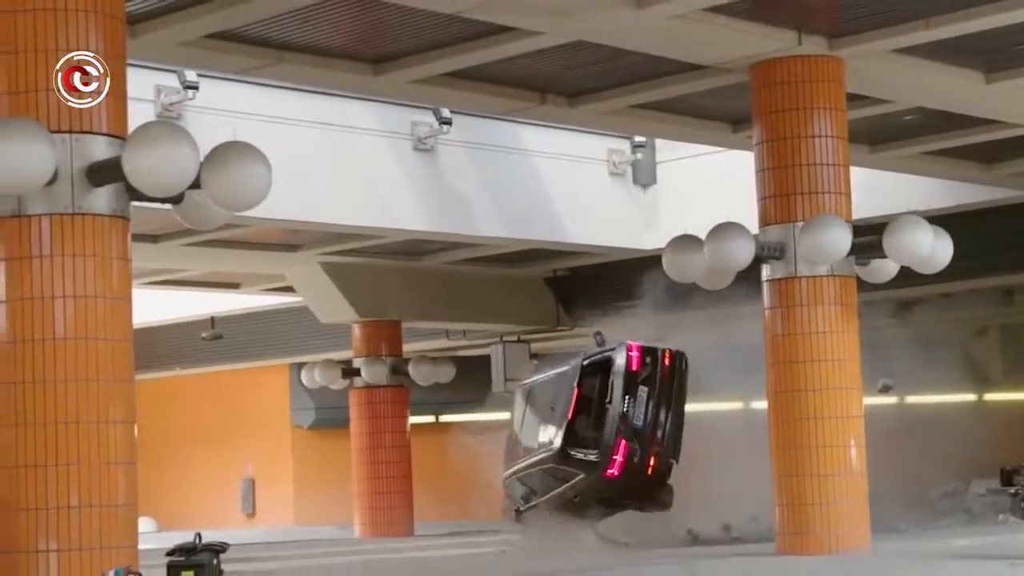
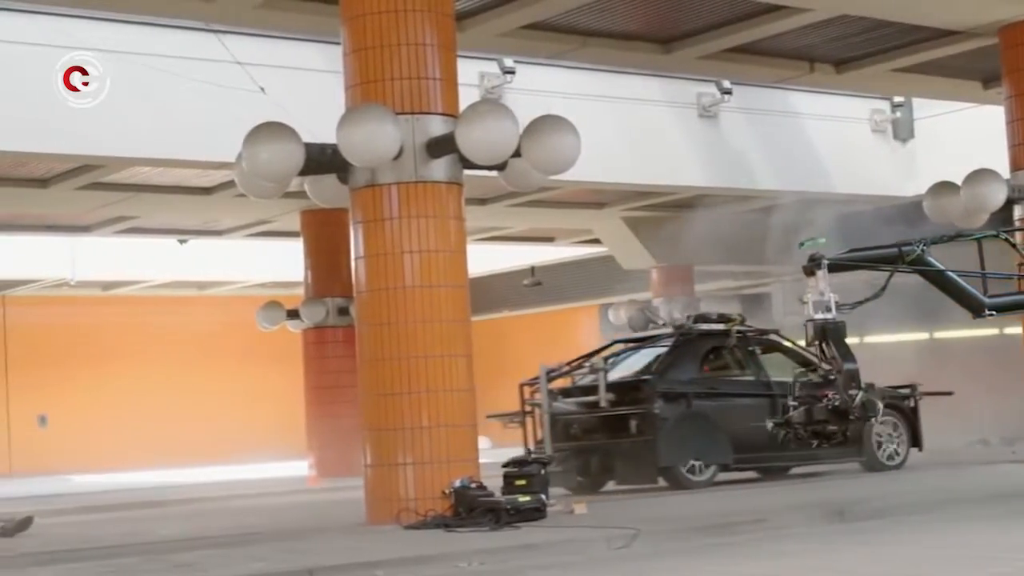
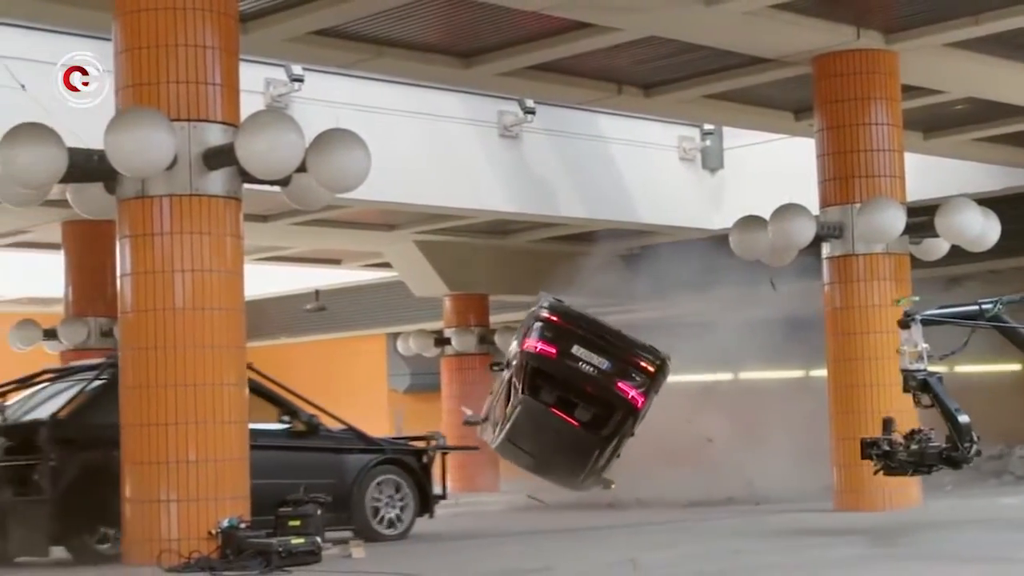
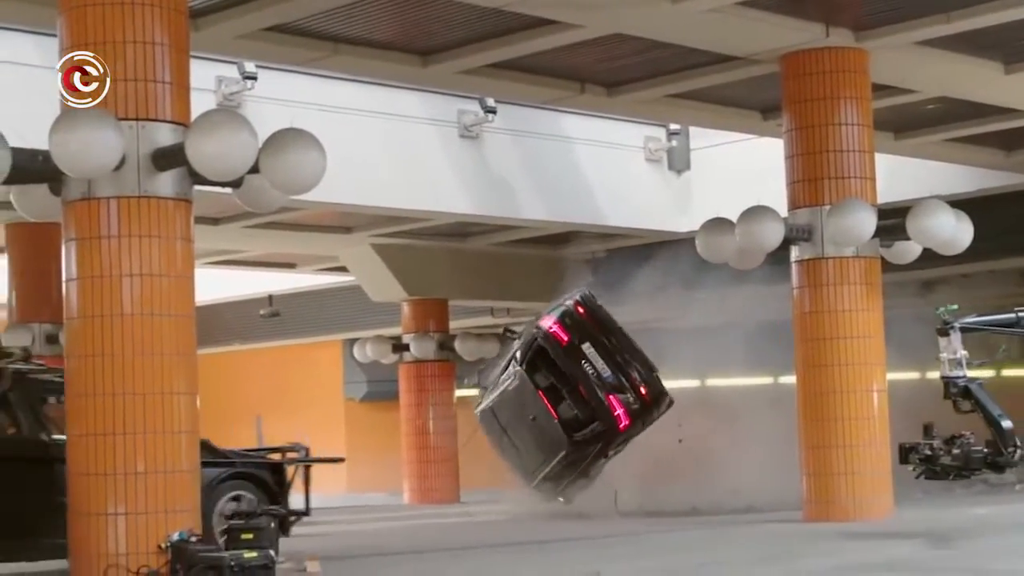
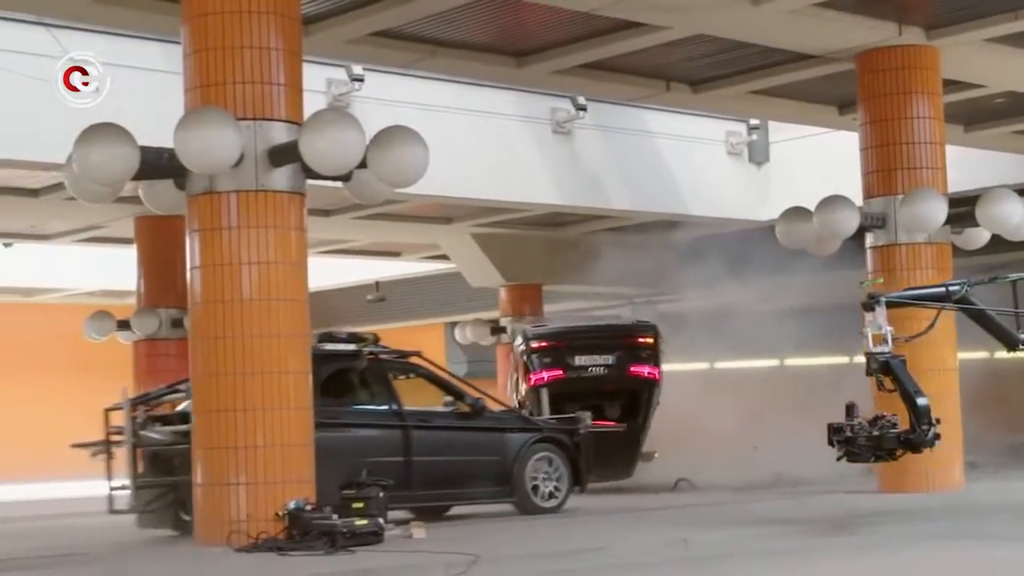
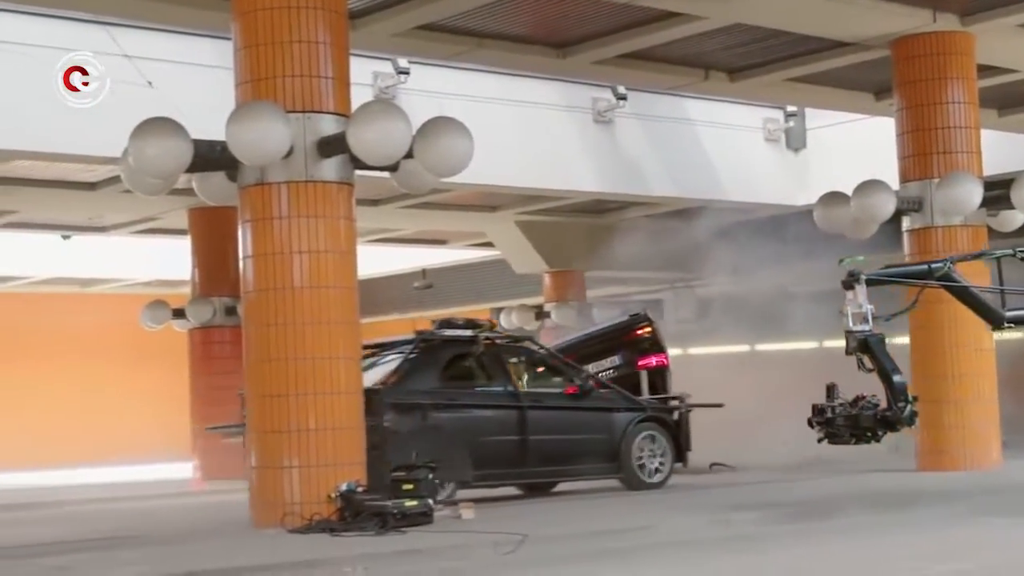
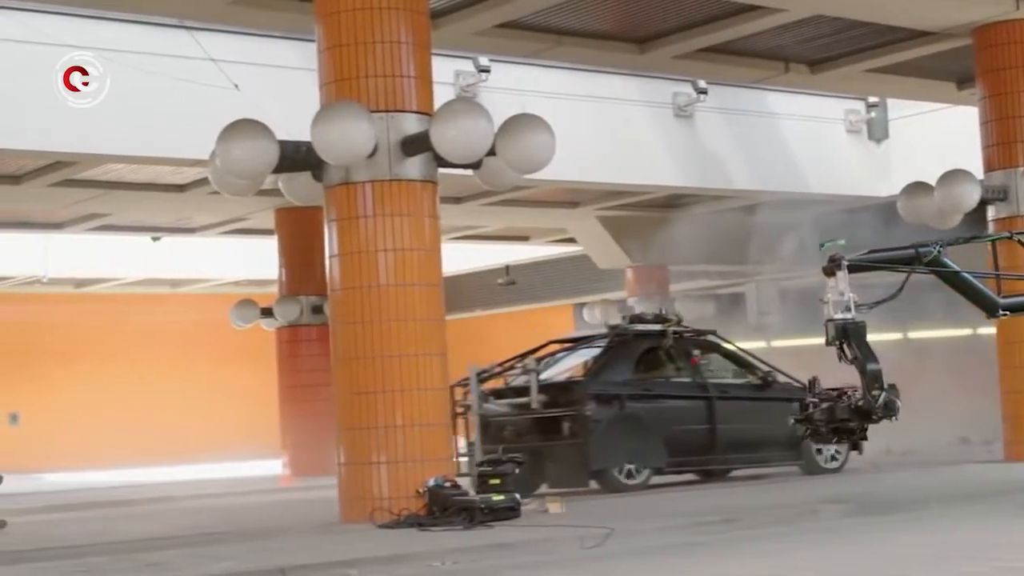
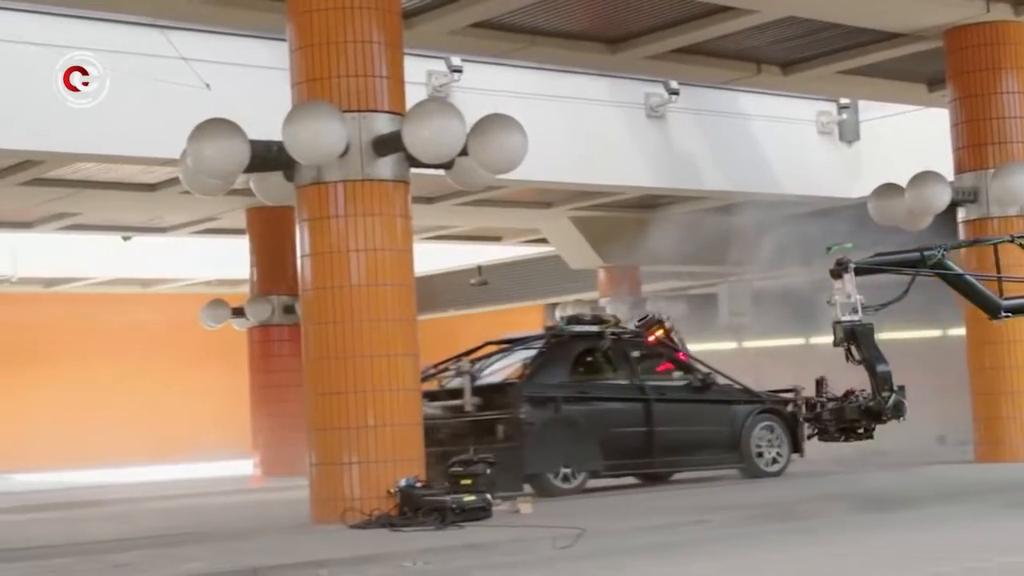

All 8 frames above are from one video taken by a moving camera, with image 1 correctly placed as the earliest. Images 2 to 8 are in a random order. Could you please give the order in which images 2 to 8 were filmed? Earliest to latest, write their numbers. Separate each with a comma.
4, 3, 5, 6, 8, 7, 2
